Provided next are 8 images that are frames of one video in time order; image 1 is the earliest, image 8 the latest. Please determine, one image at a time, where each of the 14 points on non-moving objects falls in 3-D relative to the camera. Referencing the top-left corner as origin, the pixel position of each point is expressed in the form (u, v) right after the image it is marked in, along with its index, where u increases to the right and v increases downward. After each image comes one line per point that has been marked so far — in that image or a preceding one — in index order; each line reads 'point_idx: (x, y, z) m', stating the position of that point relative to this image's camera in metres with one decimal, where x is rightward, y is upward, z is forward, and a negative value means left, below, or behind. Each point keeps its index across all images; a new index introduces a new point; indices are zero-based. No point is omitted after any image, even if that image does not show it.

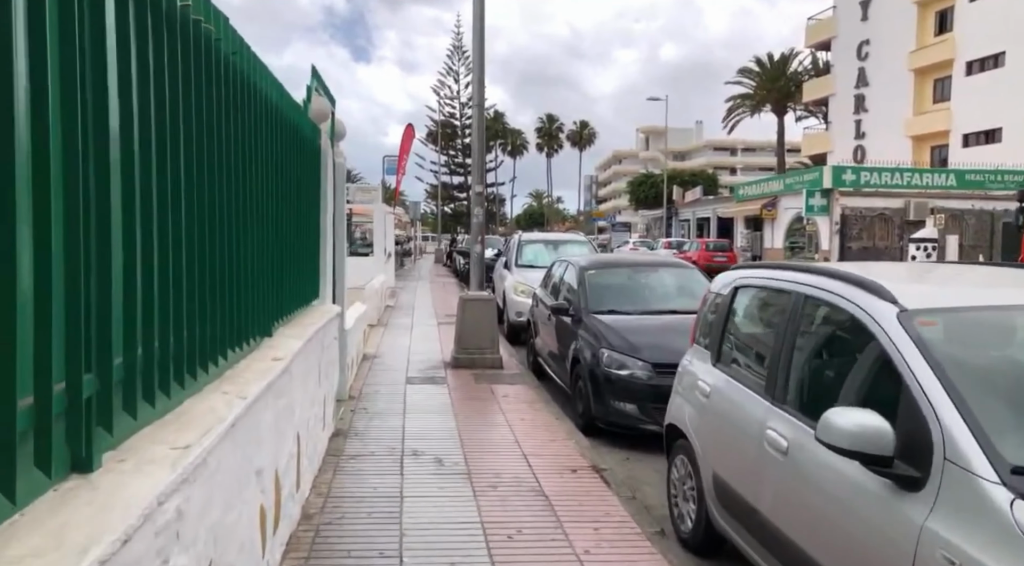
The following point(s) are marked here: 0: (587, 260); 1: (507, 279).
0: (+1.0, +0.3, +8.6) m
1: (-0.1, +0.1, +13.0) m
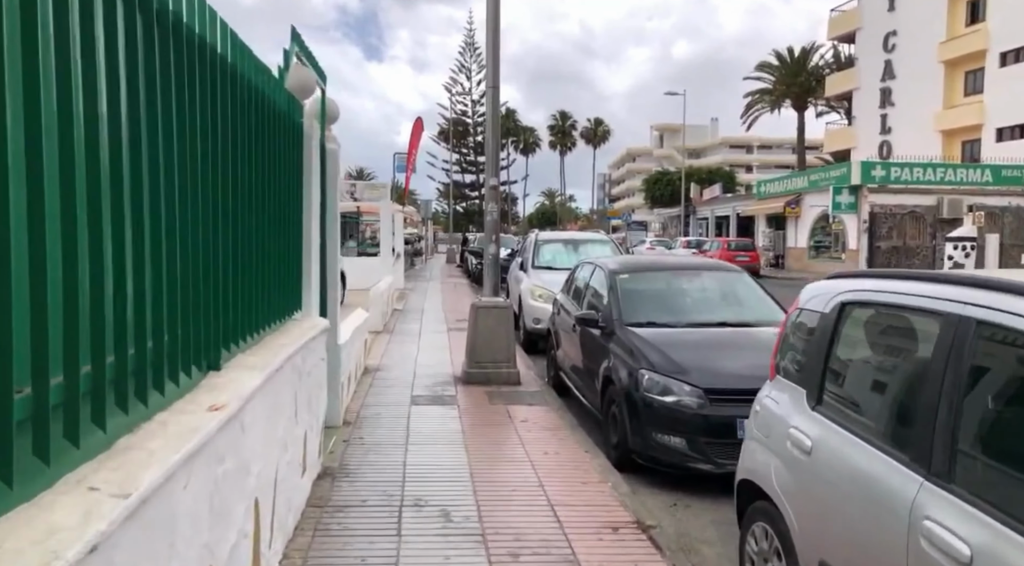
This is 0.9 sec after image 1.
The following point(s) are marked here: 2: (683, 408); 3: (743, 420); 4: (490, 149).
0: (+1.2, +0.2, +7.5) m
1: (+0.2, 0.0, +11.9) m
2: (+1.3, -1.0, +5.3) m
3: (+1.7, -1.0, +5.1) m
4: (-0.3, +1.6, +8.5) m
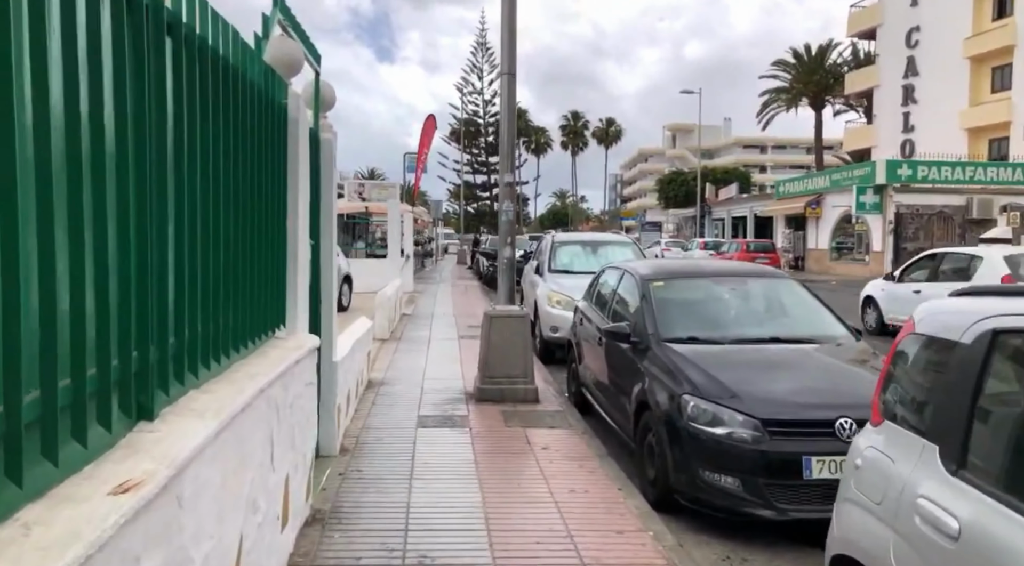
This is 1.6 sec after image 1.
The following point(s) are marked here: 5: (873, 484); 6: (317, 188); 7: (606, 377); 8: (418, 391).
0: (+1.3, +0.1, +6.7) m
1: (+0.4, -0.1, +11.1) m
2: (+1.4, -1.0, +4.4) m
3: (+1.9, -1.1, +4.3) m
4: (-0.1, +1.6, +7.7) m
5: (+1.4, -0.8, +2.7) m
6: (-1.5, +0.7, +5.3) m
7: (+0.9, -1.0, +7.0) m
8: (-1.1, -1.2, +8.0) m
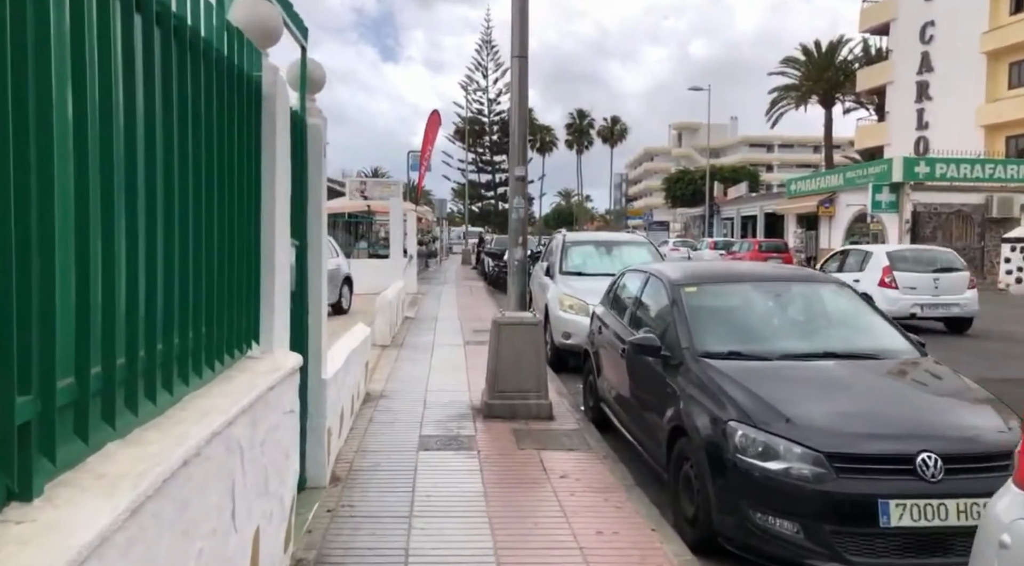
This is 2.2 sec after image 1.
0: (+1.5, +0.1, +6.0) m
1: (+0.6, -0.1, +10.4) m
2: (+1.5, -1.1, +3.7) m
3: (+2.0, -1.1, +3.6) m
4: (+0.1, +1.5, +7.0) m
5: (+1.5, -0.8, +2.0) m
6: (-1.4, +0.7, +4.6) m
7: (+1.1, -1.0, +6.3) m
8: (-1.0, -1.3, +7.3) m
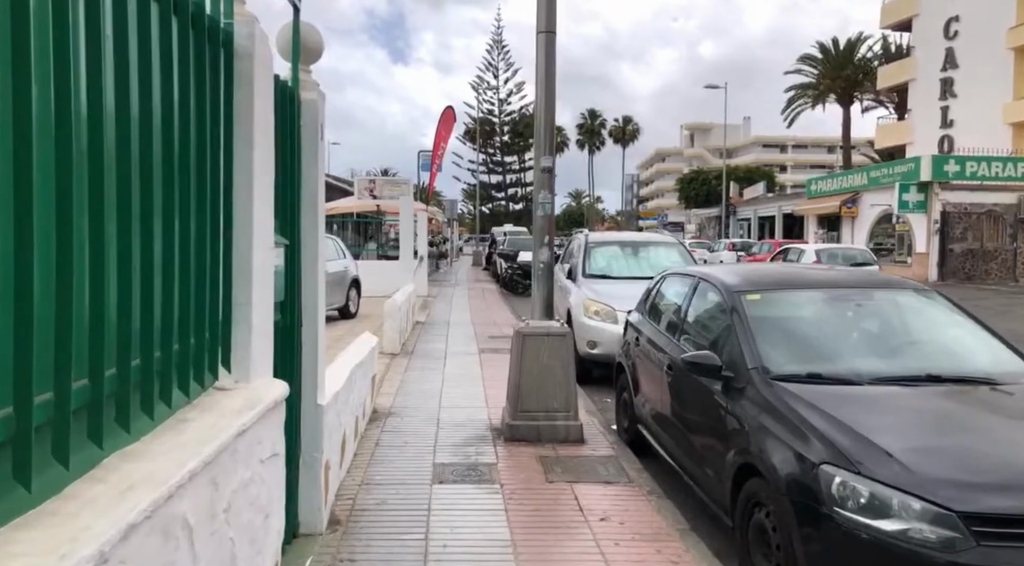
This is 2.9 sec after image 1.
0: (+1.7, 0.0, +5.2) m
1: (+0.8, -0.2, +9.6) m
2: (+1.7, -1.1, +2.9) m
3: (+2.1, -1.2, +2.8) m
4: (+0.3, +1.5, +6.2) m
5: (+1.6, -0.9, +1.2) m
6: (-1.2, +0.6, +3.8) m
7: (+1.3, -1.0, +5.5) m
8: (-0.7, -1.3, +6.5) m
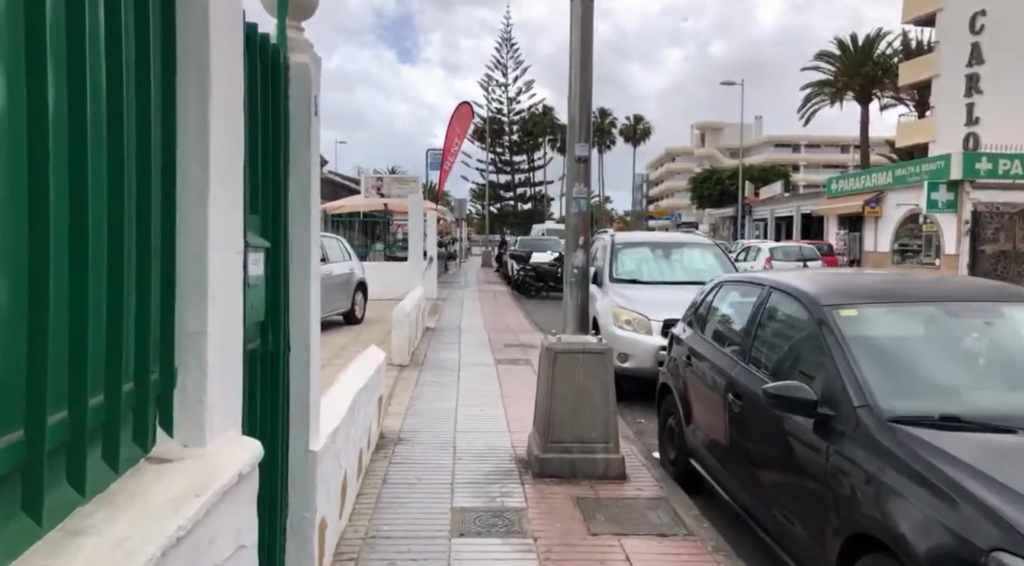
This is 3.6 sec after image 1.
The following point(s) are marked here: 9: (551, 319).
0: (+1.9, 0.0, +4.3) m
1: (+1.1, -0.2, +8.8) m
2: (+1.9, -1.2, +2.0) m
3: (+2.3, -1.2, +1.9) m
4: (+0.5, +1.4, +5.4) m
5: (+1.8, -0.9, +0.3) m
6: (-1.0, +0.6, +3.0) m
7: (+1.5, -1.1, +4.6) m
8: (-0.5, -1.4, +5.7) m
9: (+0.9, -0.8, +15.7) m
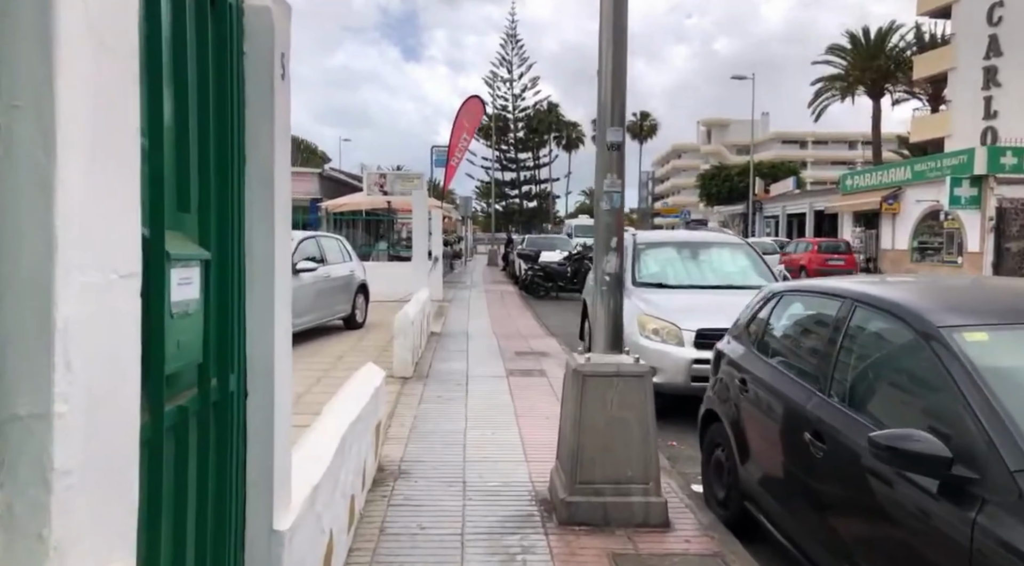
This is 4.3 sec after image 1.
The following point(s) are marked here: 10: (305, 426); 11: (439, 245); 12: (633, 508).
0: (+2.0, -0.1, +3.5) m
1: (+1.3, -0.3, +7.9) m
2: (+2.0, -1.2, +1.2) m
3: (+2.4, -1.3, +1.1) m
4: (+0.6, +1.4, +4.5) m
5: (+1.9, -1.0, -0.5) m
6: (-0.9, +0.5, +2.2) m
7: (+1.6, -1.2, +3.8) m
8: (-0.4, -1.5, +4.9) m
9: (+1.1, -0.9, +14.9) m
10: (-1.8, -1.3, +6.1) m
11: (-2.0, +1.1, +19.2) m
12: (+0.8, -1.4, +4.2) m
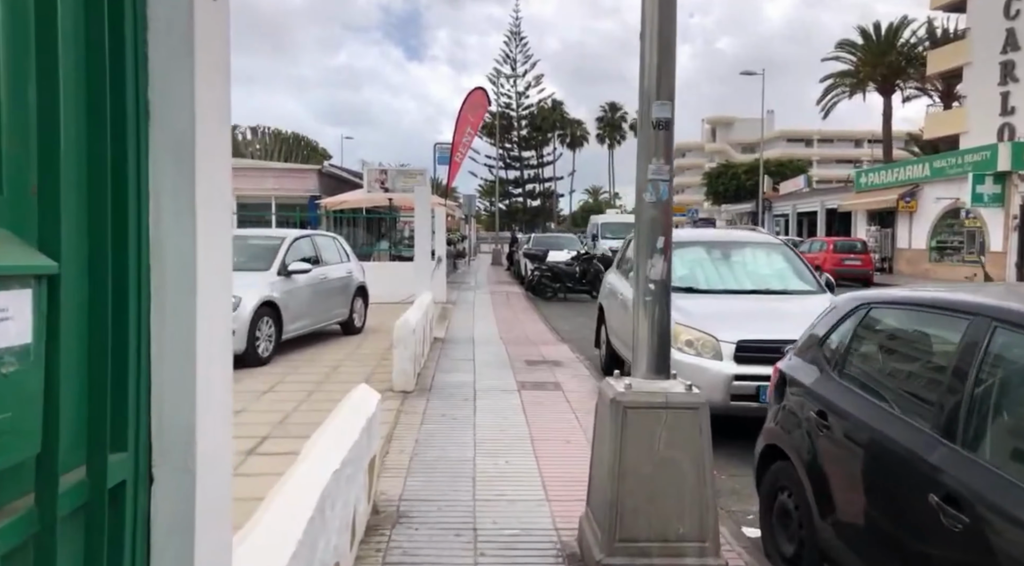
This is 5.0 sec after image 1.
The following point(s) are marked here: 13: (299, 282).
0: (+2.1, -0.1, +2.6) m
1: (+1.4, -0.3, +7.1) m
2: (+2.1, -1.3, +0.4) m
3: (+2.5, -1.4, +0.2) m
4: (+0.8, +1.3, +3.7) m
5: (+2.0, -1.1, -1.3) m
6: (-0.8, +0.5, +1.3) m
7: (+1.7, -1.2, +3.0) m
8: (-0.3, -1.5, +4.0) m
9: (+1.3, -0.9, +14.1) m
10: (-1.7, -1.3, +5.3) m
11: (-1.9, +1.0, +18.4) m
12: (+0.9, -1.4, +3.4) m
13: (-3.2, 0.0, +10.3) m
